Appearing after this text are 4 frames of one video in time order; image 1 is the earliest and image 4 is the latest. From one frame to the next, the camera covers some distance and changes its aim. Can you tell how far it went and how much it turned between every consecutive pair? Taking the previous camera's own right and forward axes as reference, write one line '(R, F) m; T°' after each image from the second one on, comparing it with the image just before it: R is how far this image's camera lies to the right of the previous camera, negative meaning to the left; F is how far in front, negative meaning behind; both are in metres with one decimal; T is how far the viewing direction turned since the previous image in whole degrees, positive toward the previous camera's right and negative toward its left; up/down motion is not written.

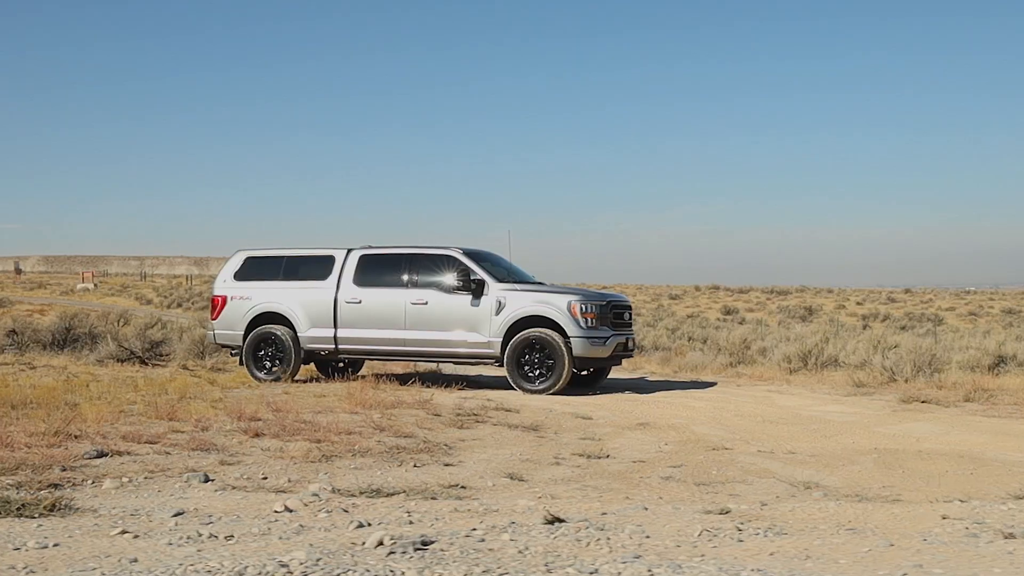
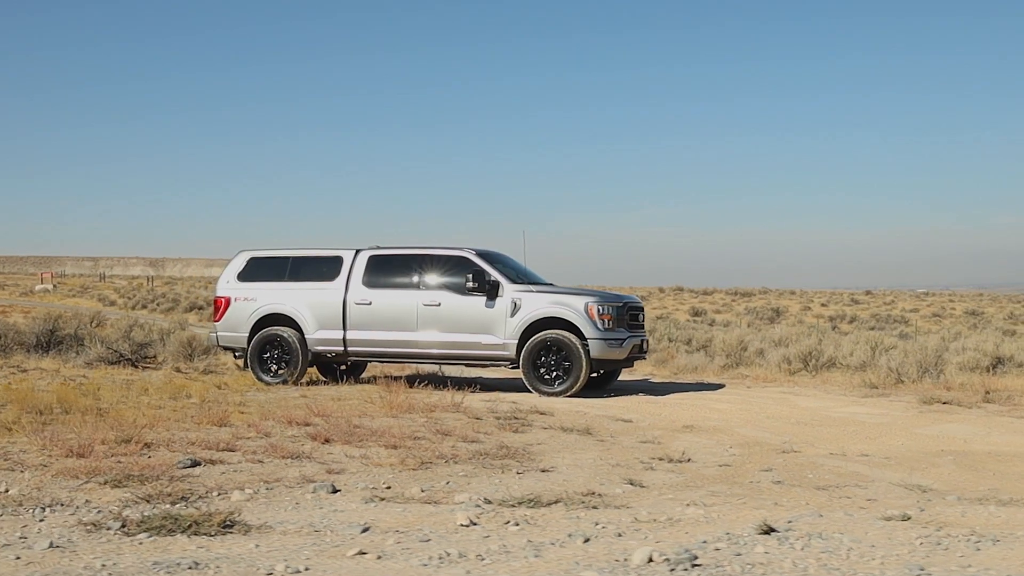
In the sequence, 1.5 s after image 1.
(-1.1, +0.2) m; +3°
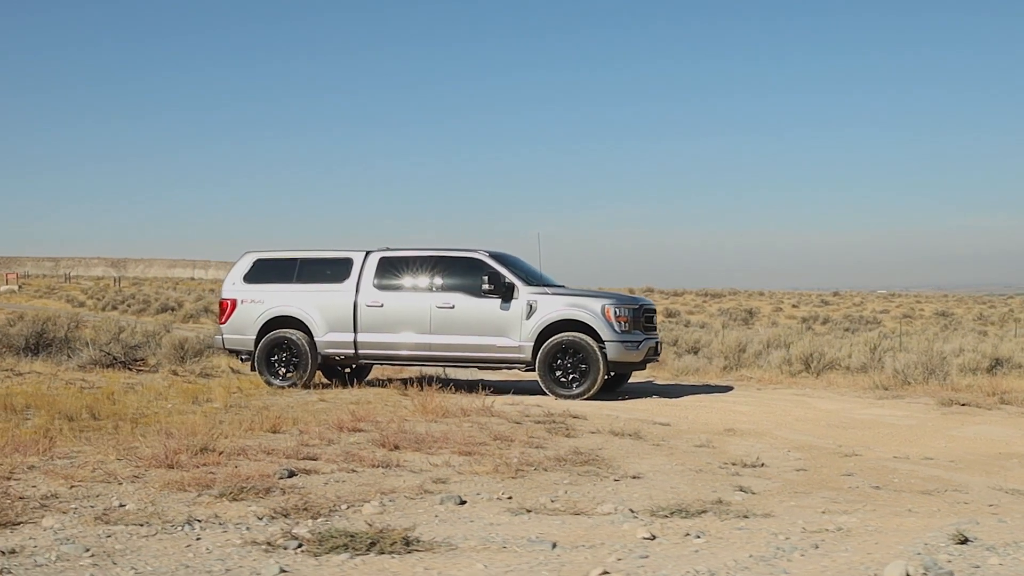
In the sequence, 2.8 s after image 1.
(-0.9, +0.2) m; +2°
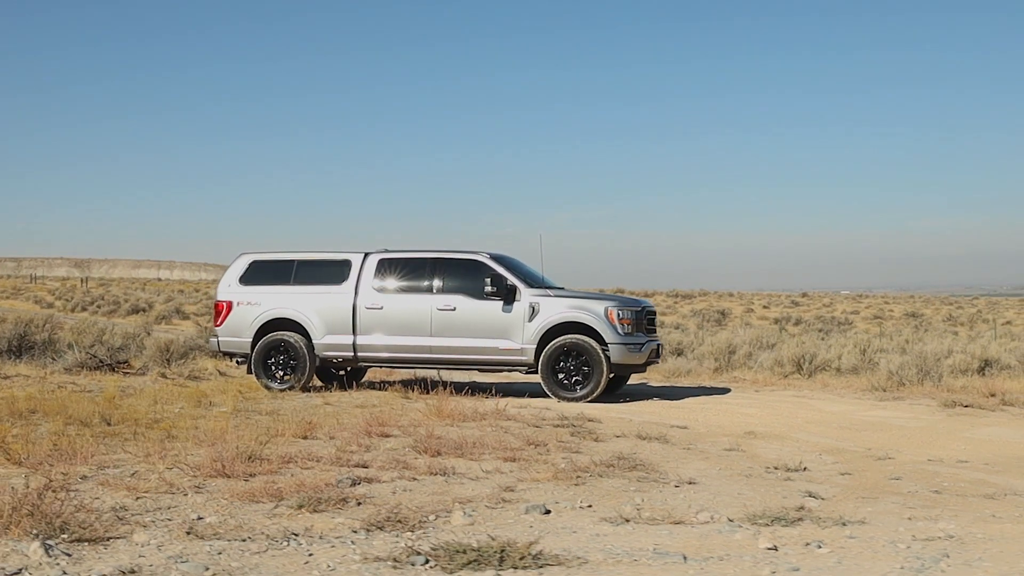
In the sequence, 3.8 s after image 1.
(-0.7, +0.1) m; +2°
